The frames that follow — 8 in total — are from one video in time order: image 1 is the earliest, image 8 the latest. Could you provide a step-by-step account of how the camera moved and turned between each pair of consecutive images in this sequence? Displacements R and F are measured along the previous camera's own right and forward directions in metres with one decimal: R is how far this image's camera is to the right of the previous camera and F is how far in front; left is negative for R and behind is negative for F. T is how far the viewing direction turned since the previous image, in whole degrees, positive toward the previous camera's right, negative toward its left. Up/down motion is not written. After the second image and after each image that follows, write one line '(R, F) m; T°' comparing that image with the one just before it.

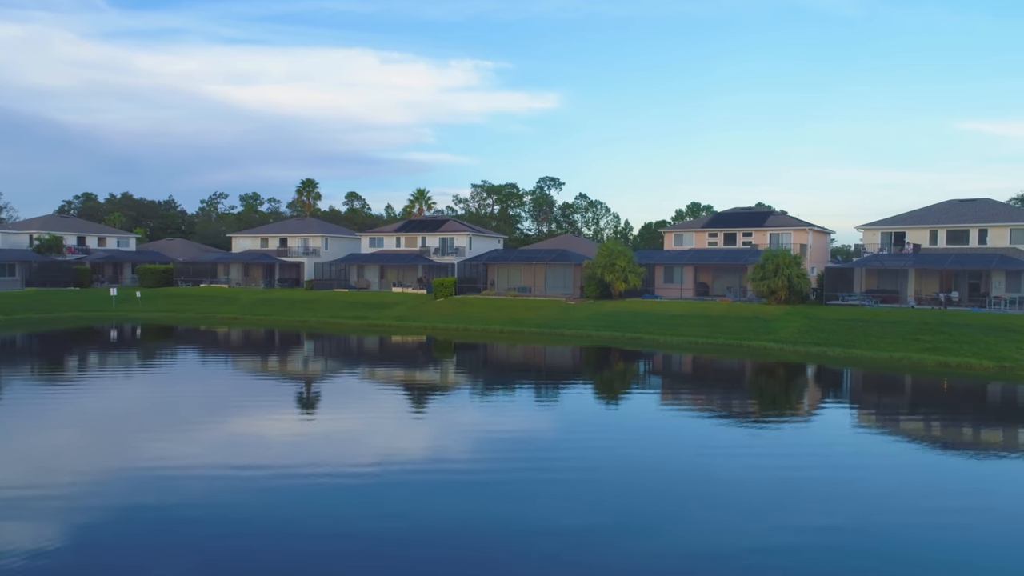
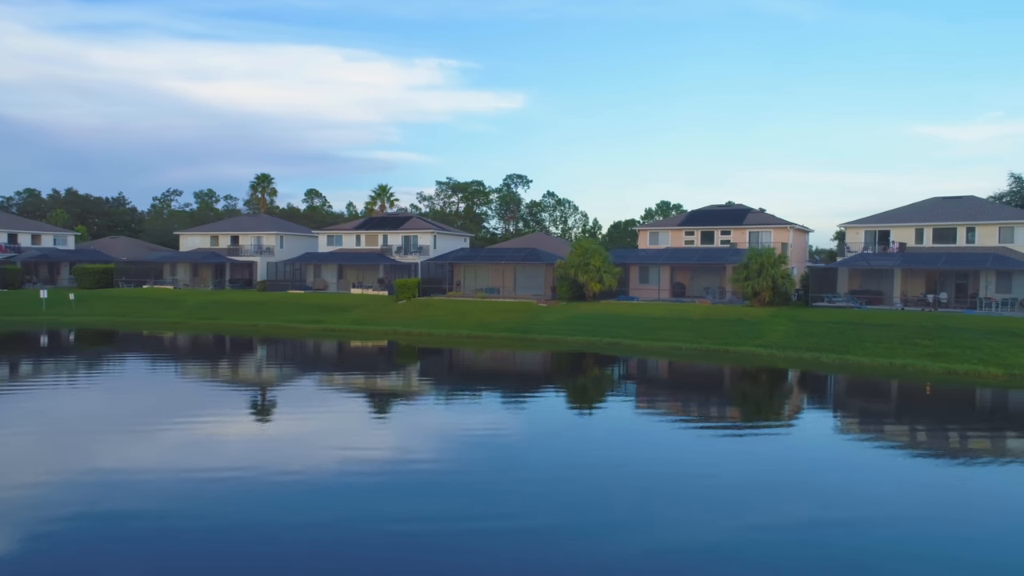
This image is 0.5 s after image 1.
(-0.1, +2.7) m; +3°
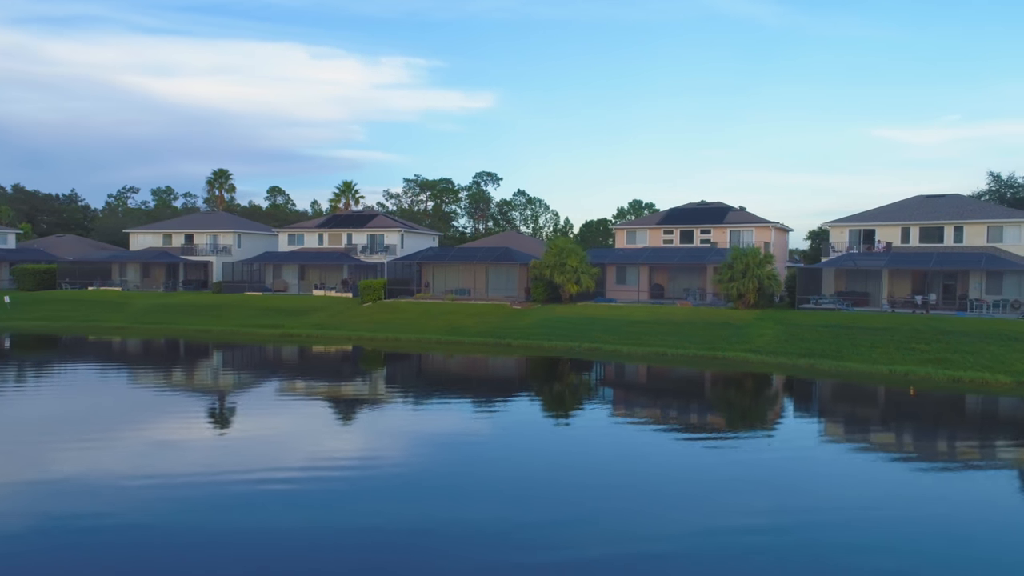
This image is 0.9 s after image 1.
(-0.2, +2.2) m; +3°
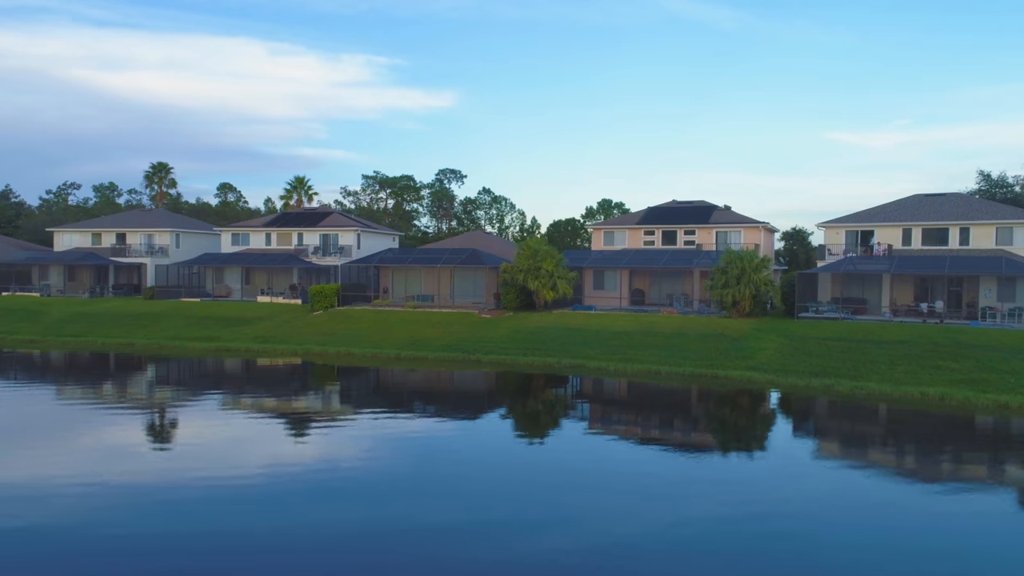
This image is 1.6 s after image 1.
(-0.3, +3.9) m; +3°
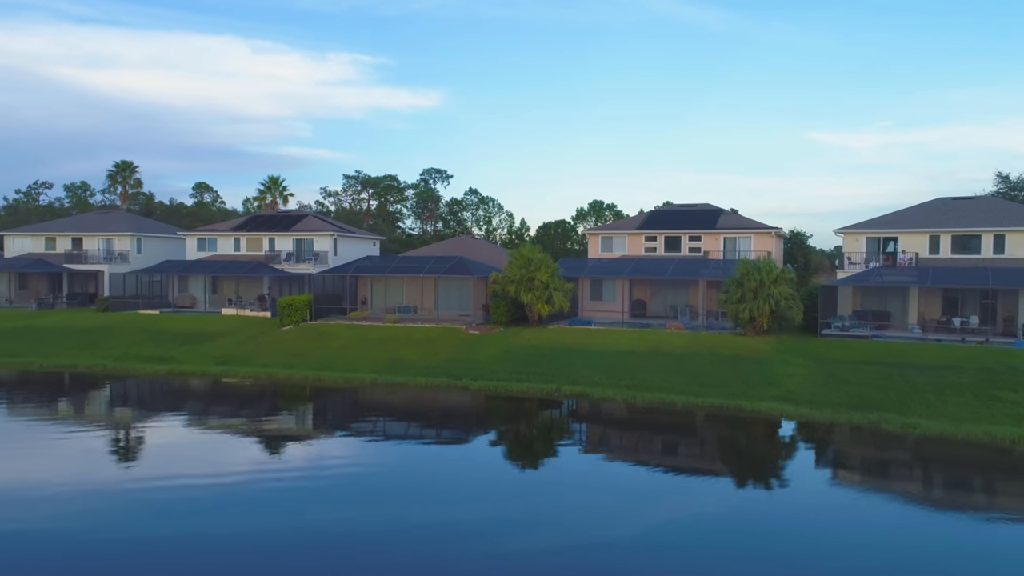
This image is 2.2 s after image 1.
(-0.2, +3.3) m; +1°
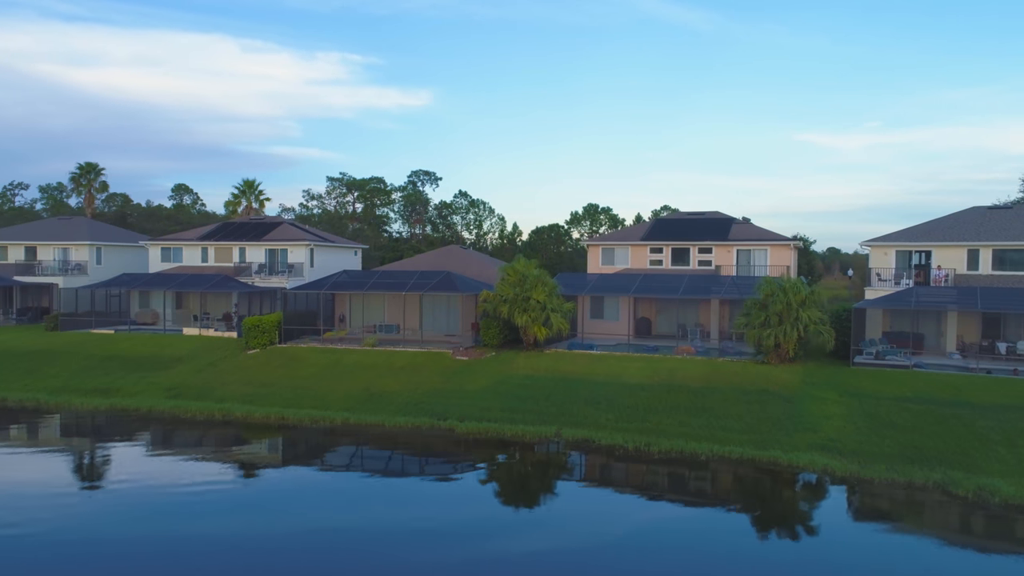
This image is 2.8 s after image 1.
(-0.1, +3.4) m; +1°
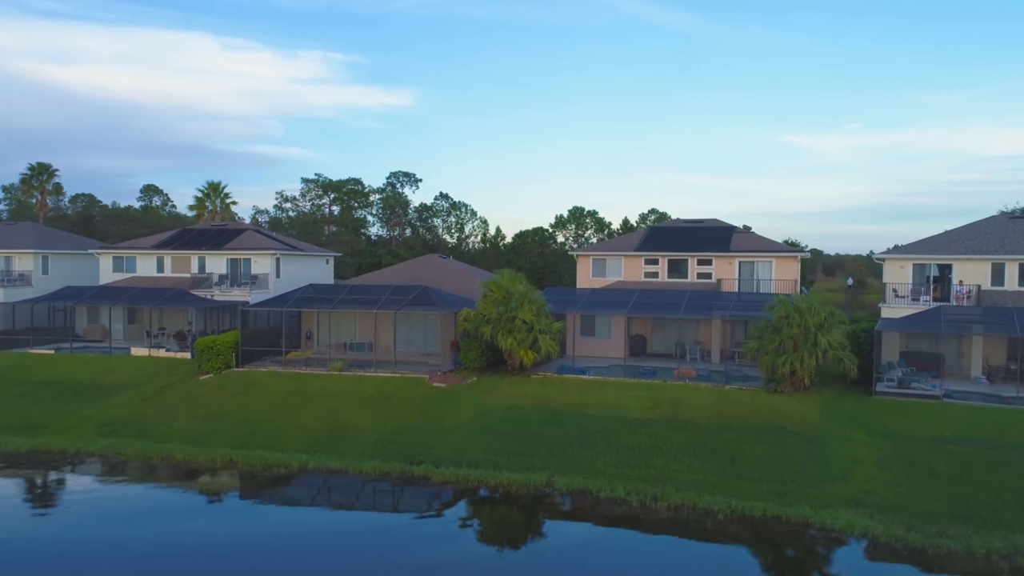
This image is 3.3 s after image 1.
(0.0, +2.8) m; +1°
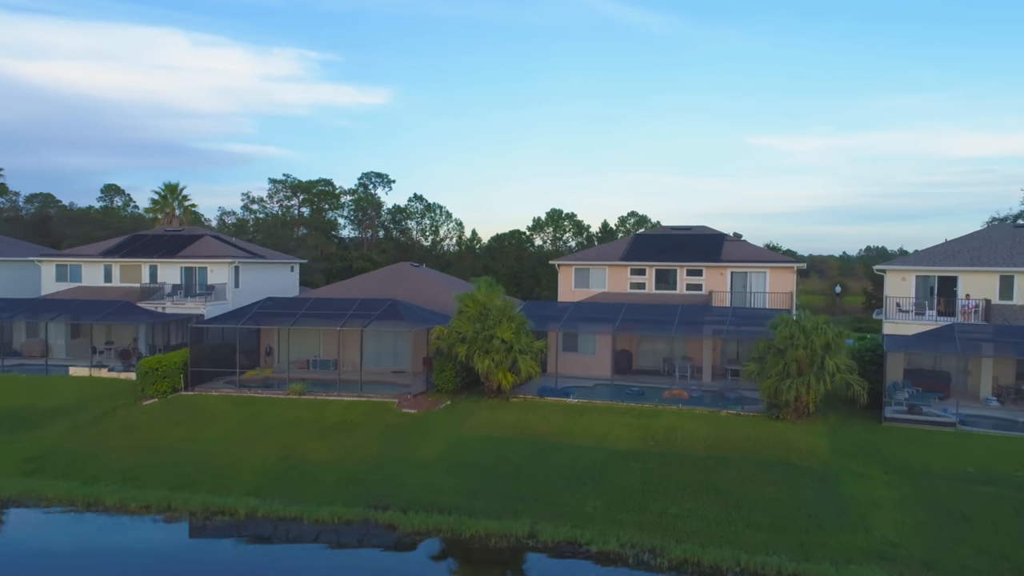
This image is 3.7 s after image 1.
(0.0, +2.2) m; +2°
